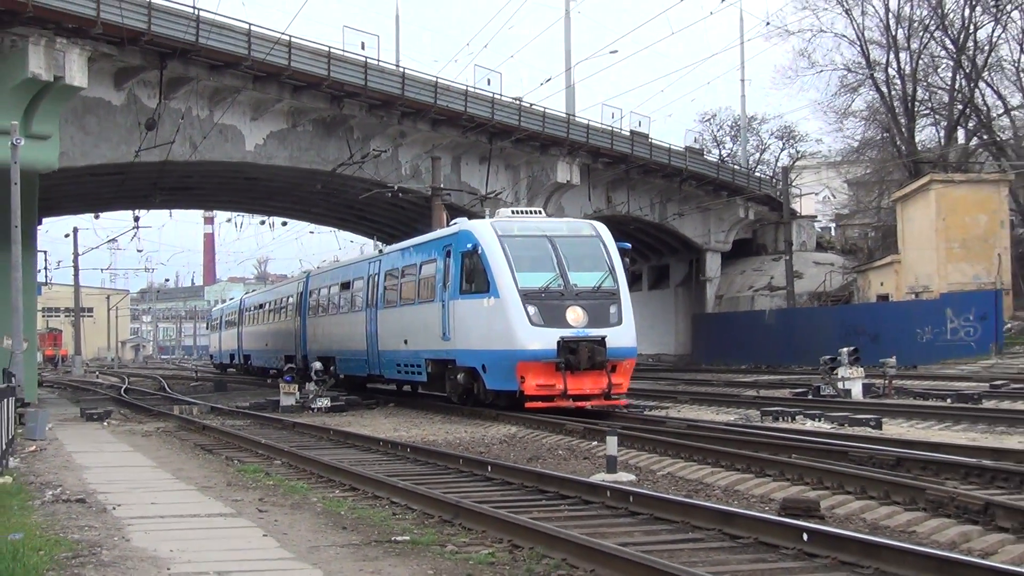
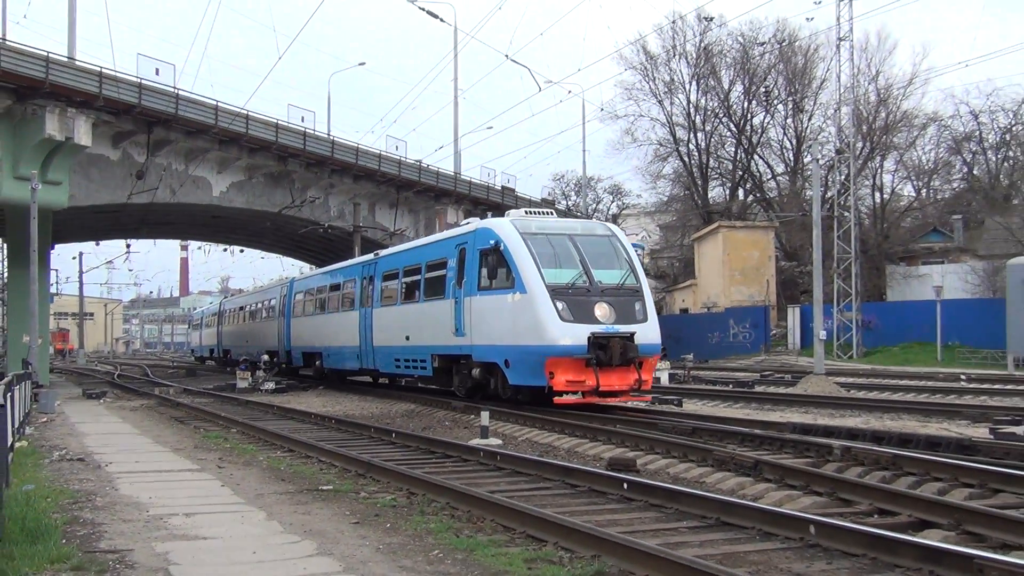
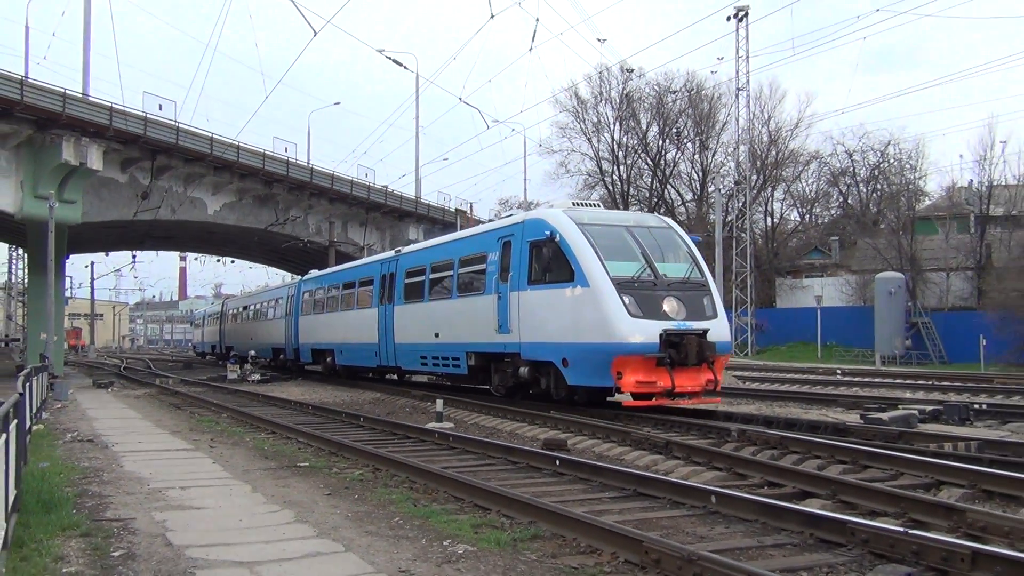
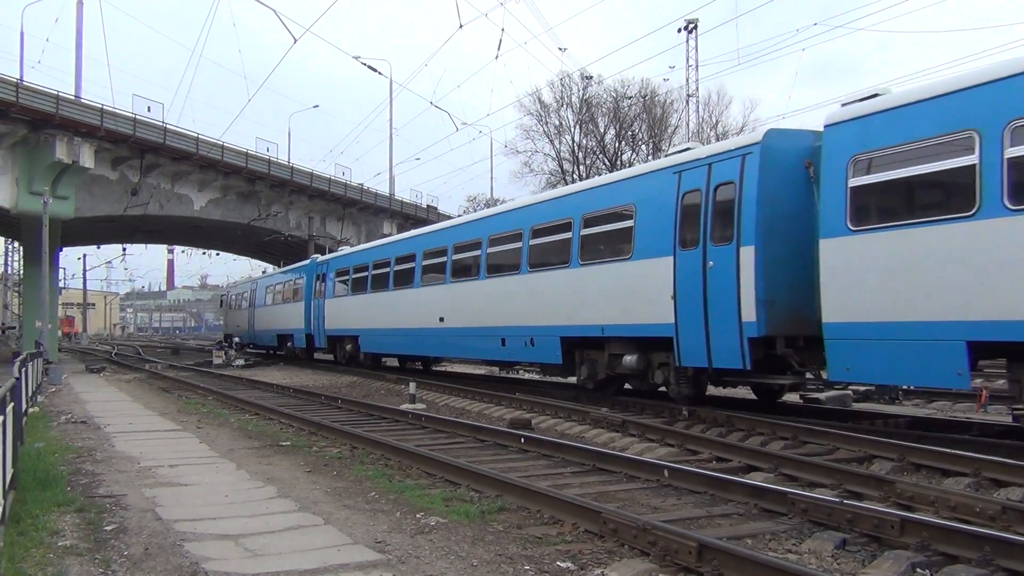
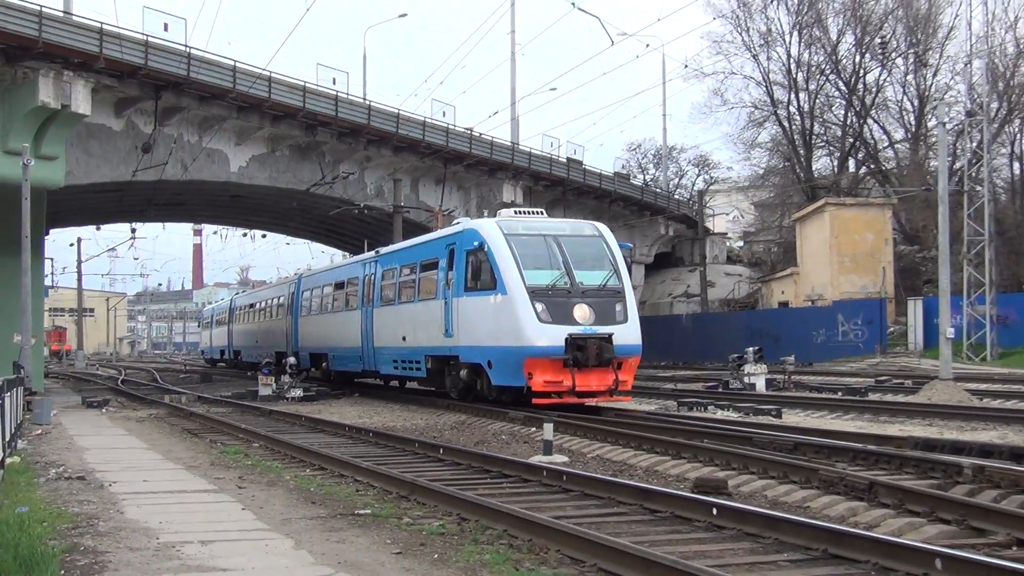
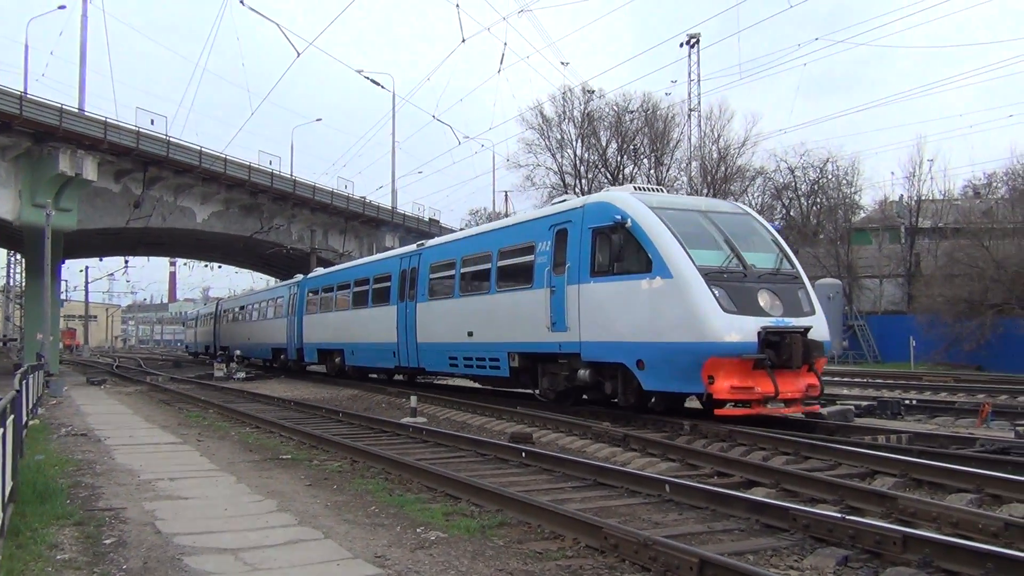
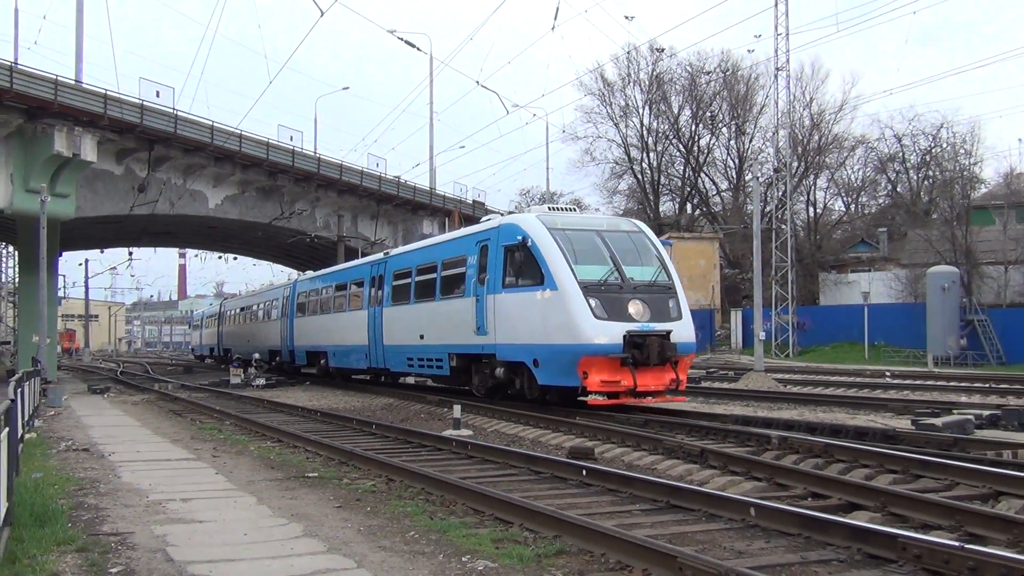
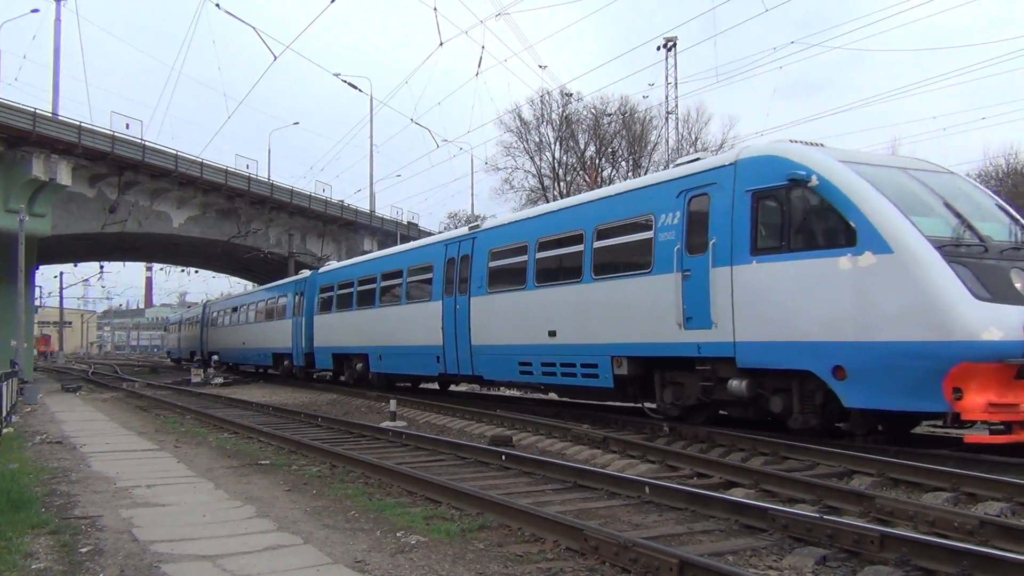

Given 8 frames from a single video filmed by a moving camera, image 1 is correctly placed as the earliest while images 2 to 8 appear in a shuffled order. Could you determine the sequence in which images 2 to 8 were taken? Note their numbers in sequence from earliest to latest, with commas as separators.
5, 2, 7, 3, 6, 8, 4
